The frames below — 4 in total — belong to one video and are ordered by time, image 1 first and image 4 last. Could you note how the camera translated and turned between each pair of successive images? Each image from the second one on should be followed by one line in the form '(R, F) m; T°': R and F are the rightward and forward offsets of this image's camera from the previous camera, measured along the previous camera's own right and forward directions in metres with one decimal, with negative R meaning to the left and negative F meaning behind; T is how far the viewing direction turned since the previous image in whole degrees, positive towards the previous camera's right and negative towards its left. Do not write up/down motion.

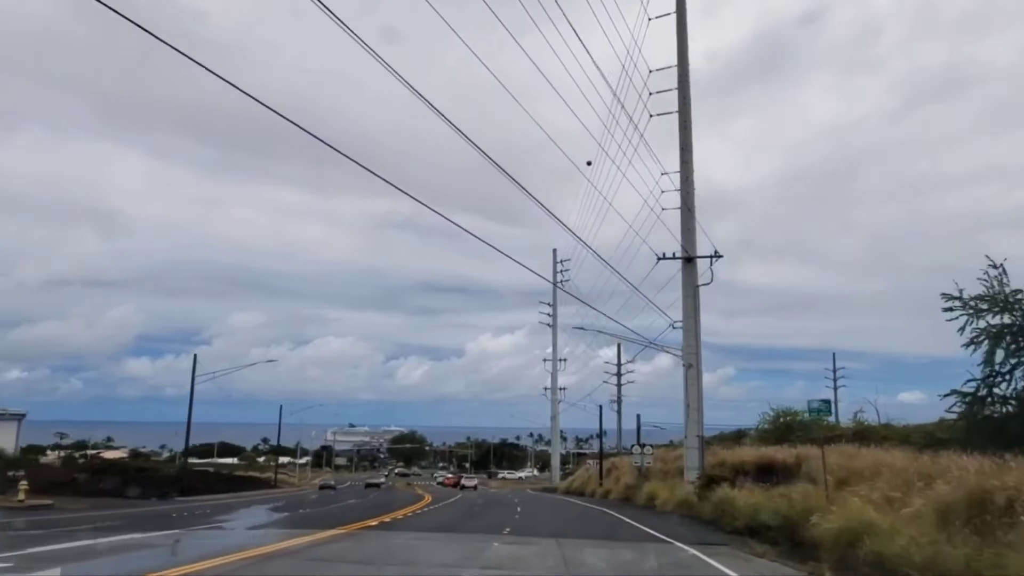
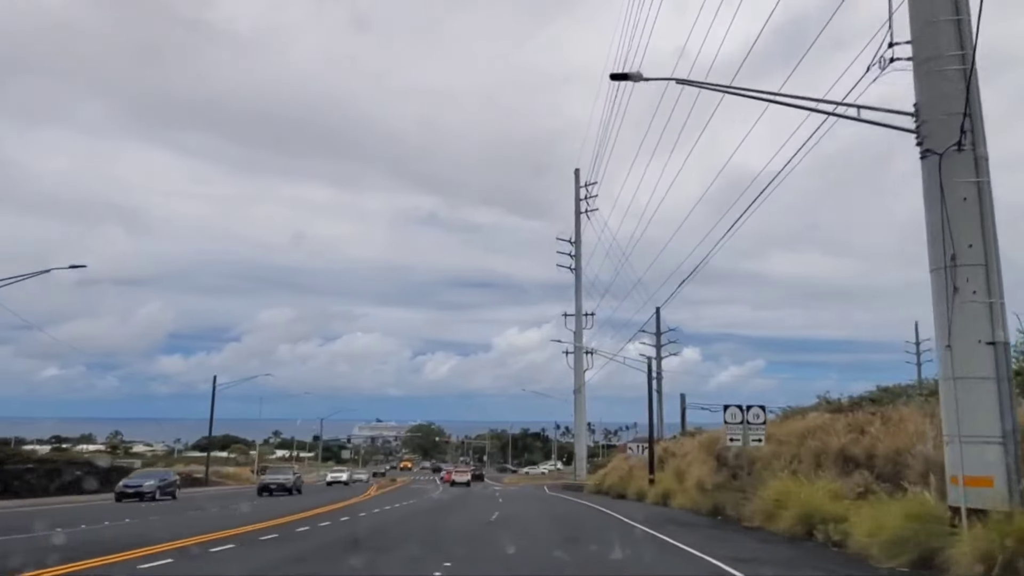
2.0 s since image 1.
(+0.6, +8.5) m; -2°
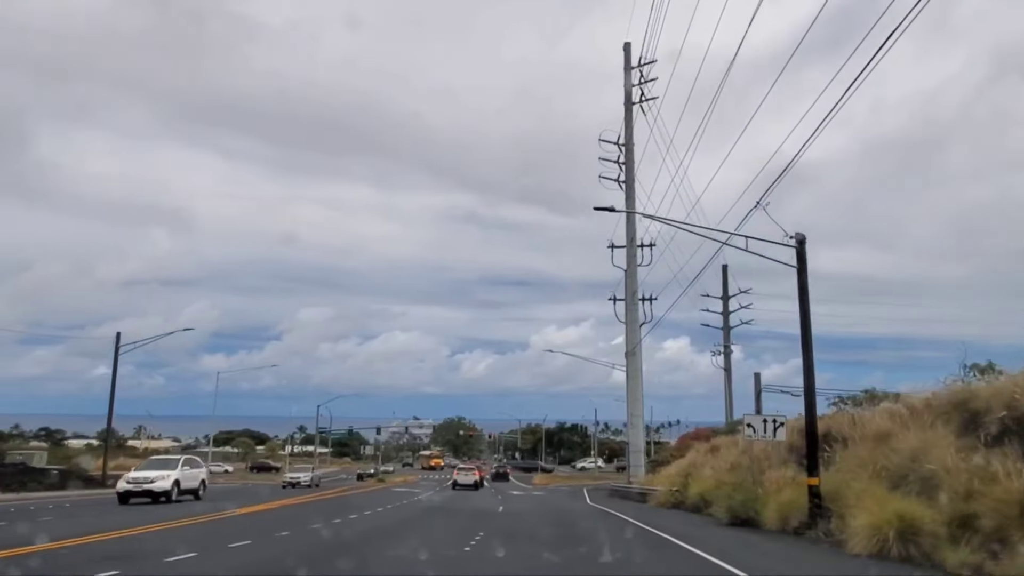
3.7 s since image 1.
(+0.3, +7.5) m; -3°
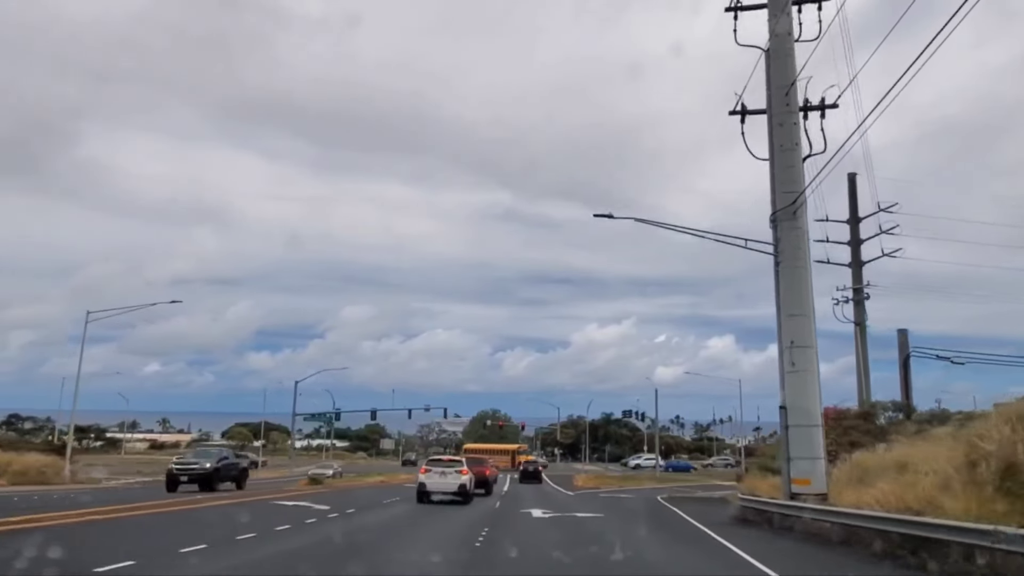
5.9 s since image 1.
(+0.2, +9.1) m; -3°
